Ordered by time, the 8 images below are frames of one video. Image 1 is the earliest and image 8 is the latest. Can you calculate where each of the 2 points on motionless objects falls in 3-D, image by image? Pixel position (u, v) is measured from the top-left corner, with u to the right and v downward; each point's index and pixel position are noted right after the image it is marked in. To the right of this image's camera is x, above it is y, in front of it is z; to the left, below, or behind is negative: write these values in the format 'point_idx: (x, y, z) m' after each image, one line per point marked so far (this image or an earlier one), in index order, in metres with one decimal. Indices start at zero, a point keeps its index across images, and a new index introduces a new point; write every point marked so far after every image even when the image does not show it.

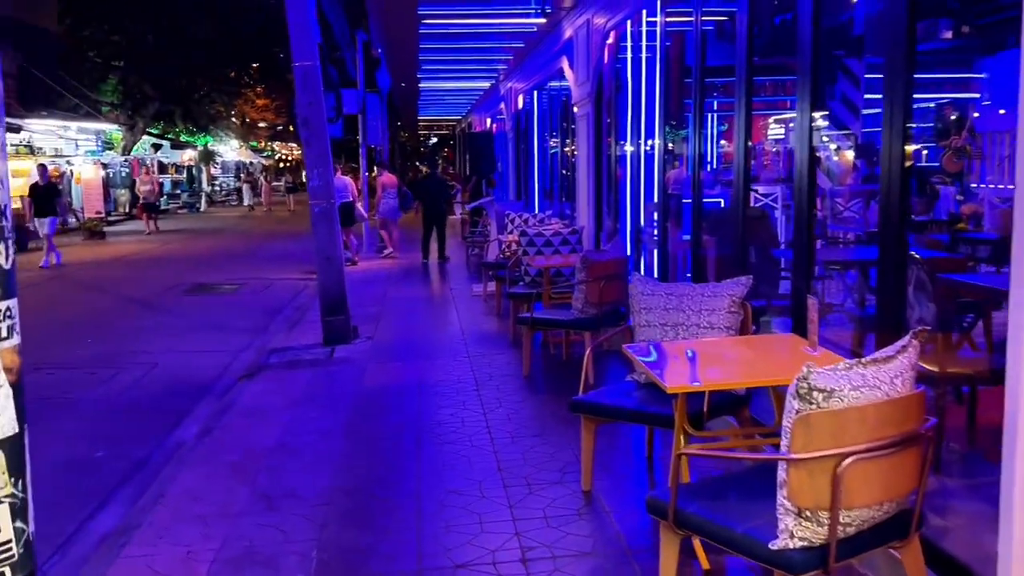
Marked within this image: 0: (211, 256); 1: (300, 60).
0: (-6.2, +0.7, +18.7) m
1: (-2.0, +2.2, +8.6) m
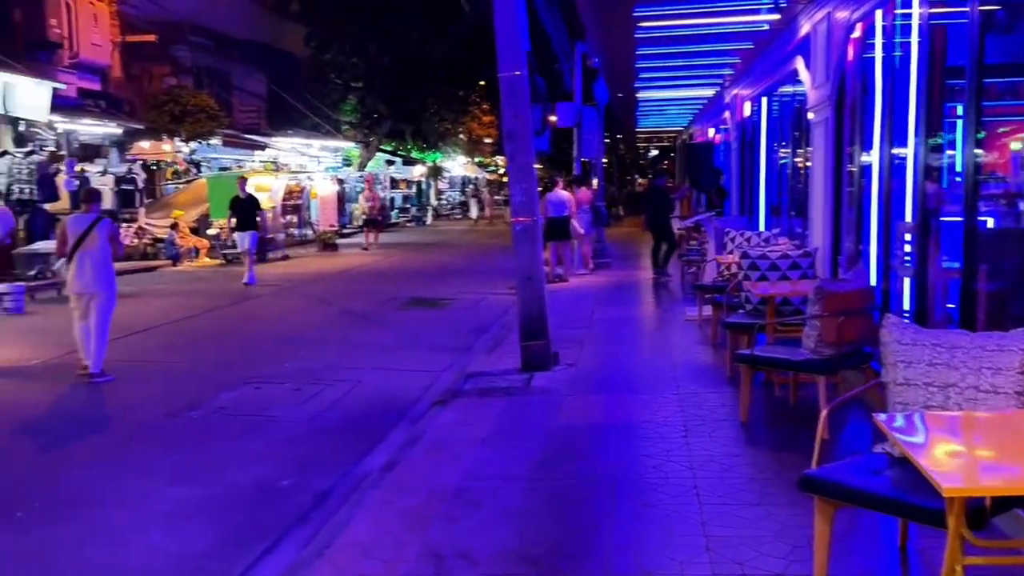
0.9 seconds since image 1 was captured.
0: (-1.7, +0.4, +19.0) m
1: (-0.1, +2.0, +8.2) m
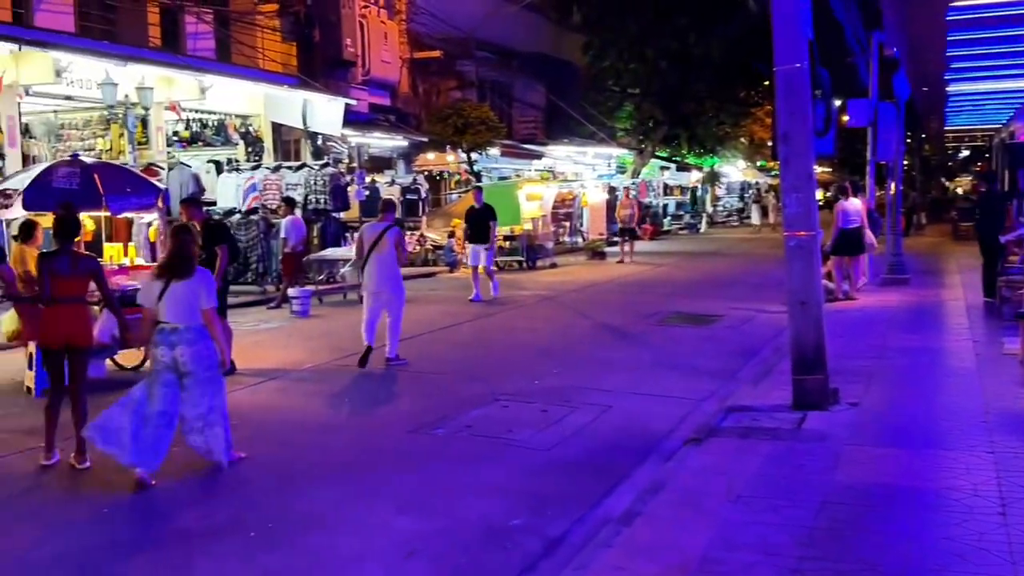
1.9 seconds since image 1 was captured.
0: (+3.7, +0.1, +18.0) m
1: (+2.2, +1.8, +7.3) m
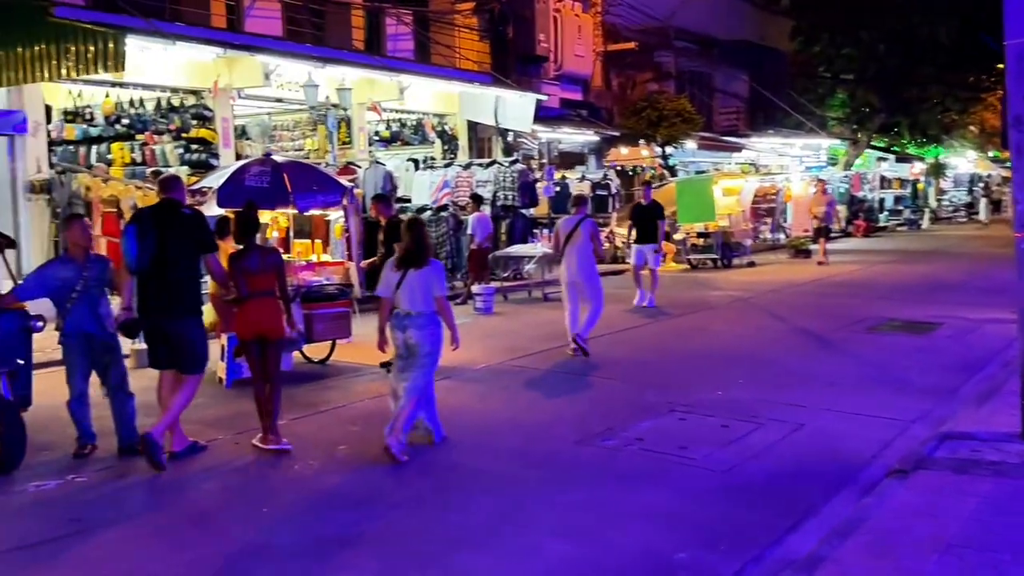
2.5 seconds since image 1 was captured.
0: (+7.2, +0.1, +16.3) m
1: (+3.4, +1.7, +6.2) m
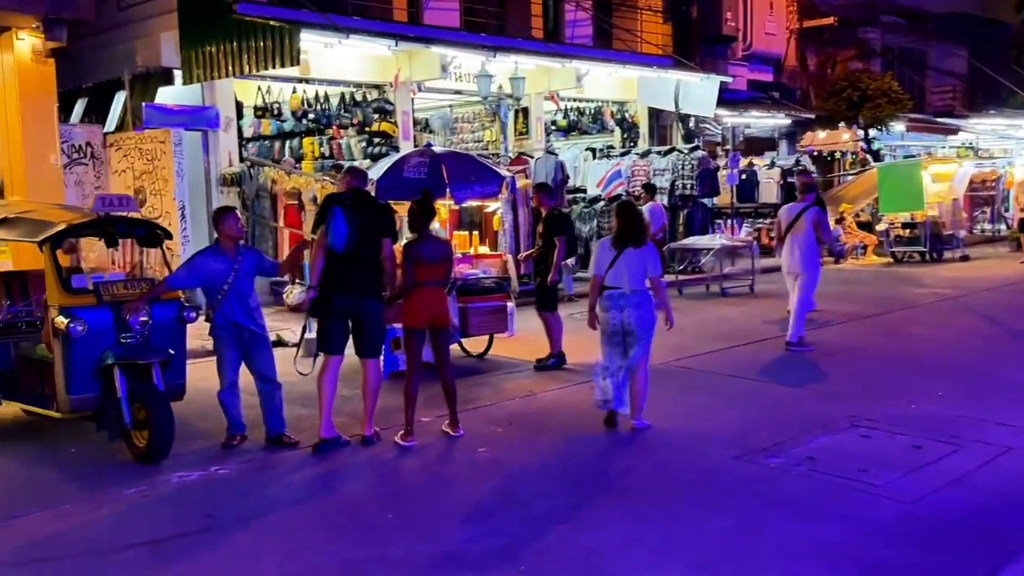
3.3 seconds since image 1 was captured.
0: (+10.1, +0.1, +14.0) m
1: (+4.3, +1.7, +4.8) m
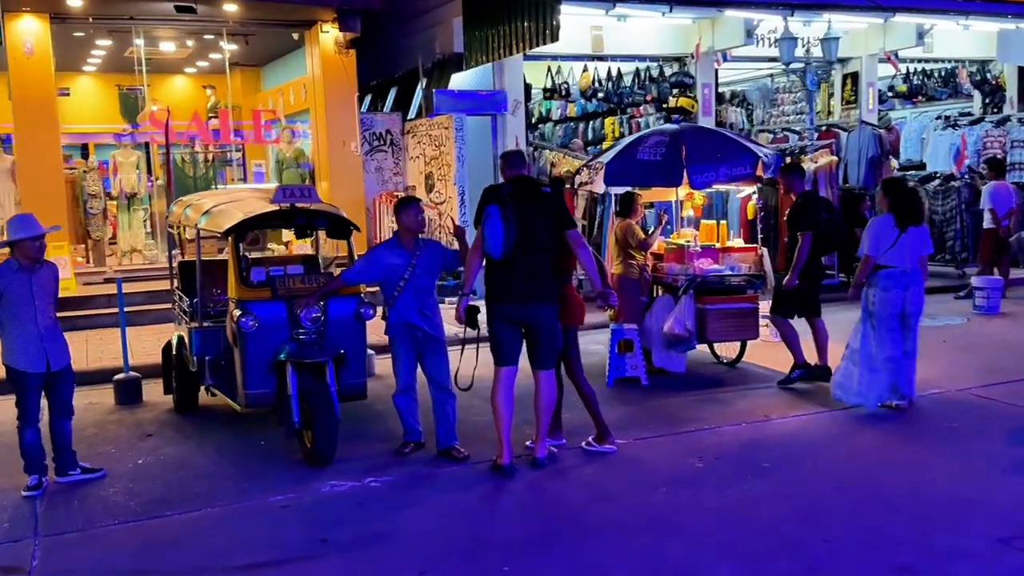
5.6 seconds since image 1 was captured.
0: (+13.3, -0.2, +8.5) m
1: (+4.6, +1.5, +2.1) m
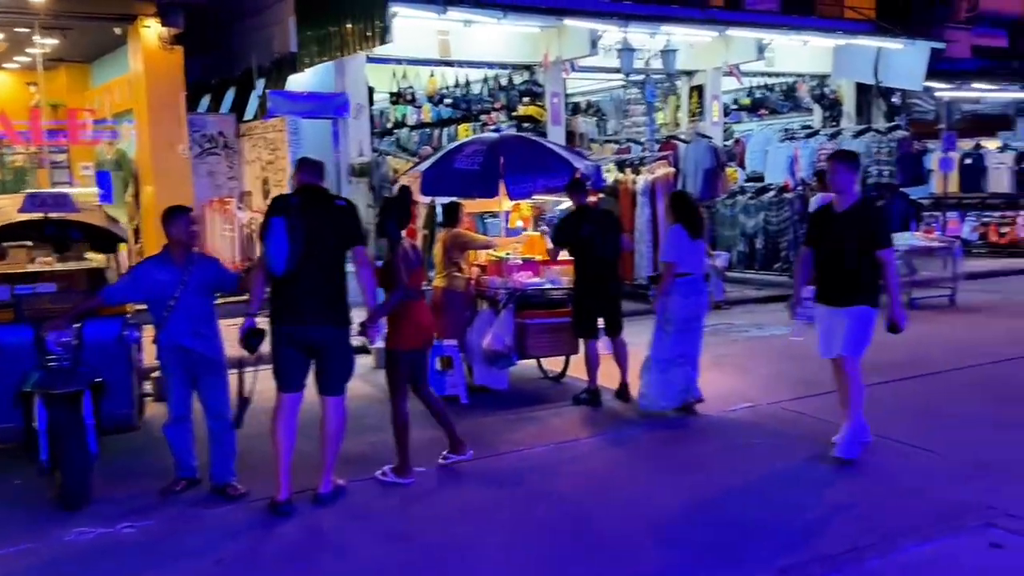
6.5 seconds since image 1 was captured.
0: (+11.5, -0.3, +9.8) m
1: (+3.7, +1.4, +2.2) m
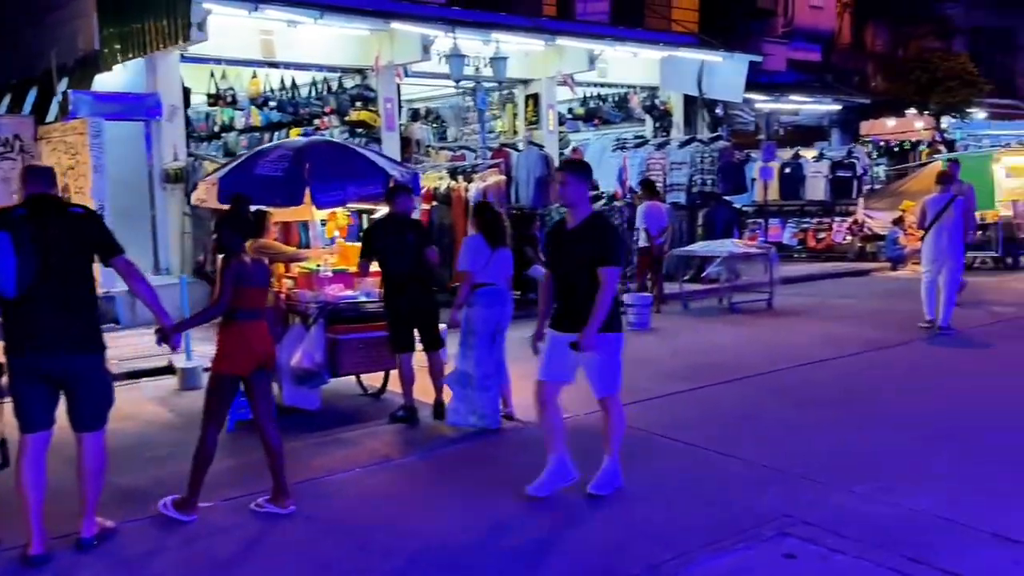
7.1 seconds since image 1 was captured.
0: (+9.5, -0.2, +11.2) m
1: (+3.0, +1.4, +2.5) m
